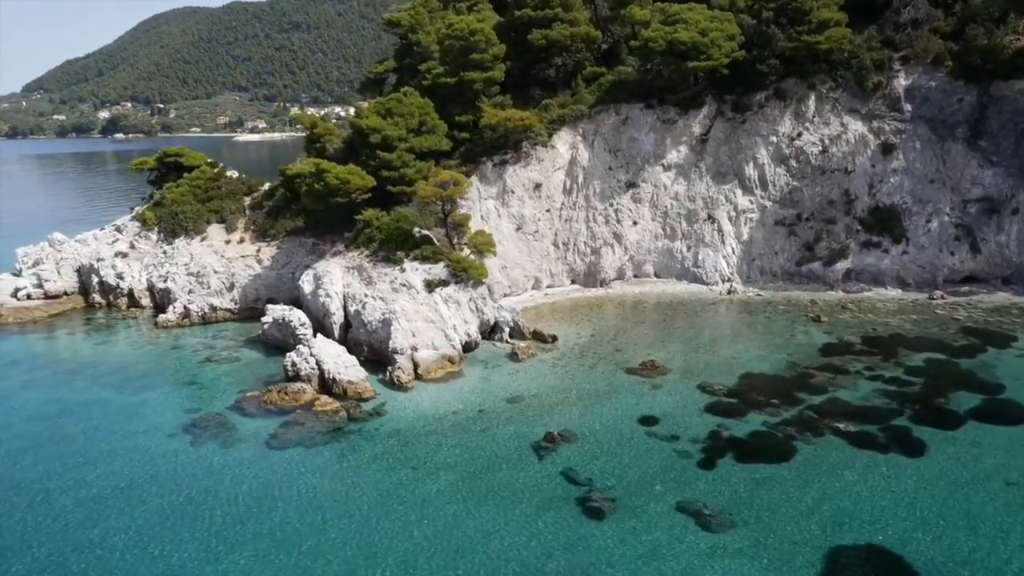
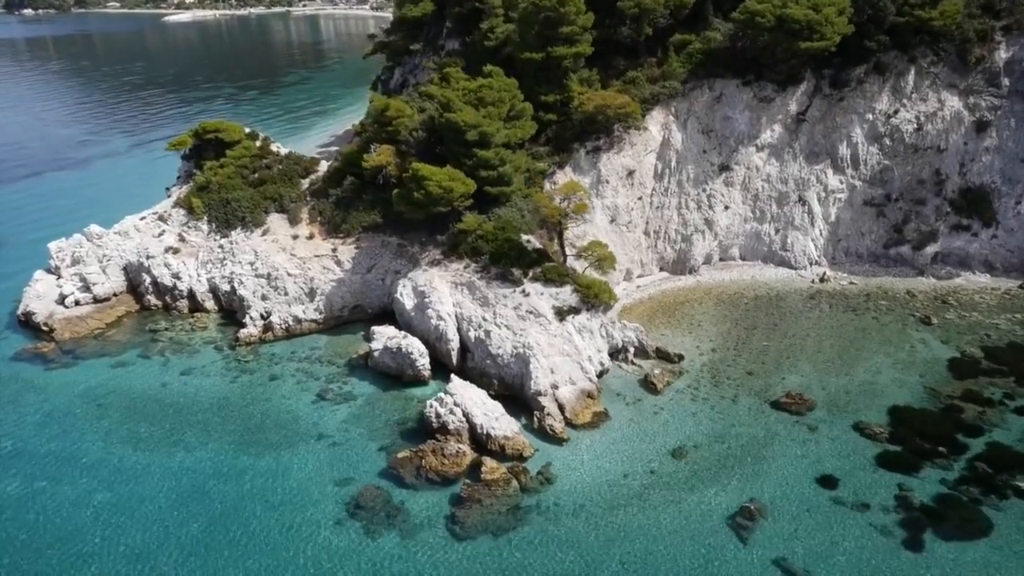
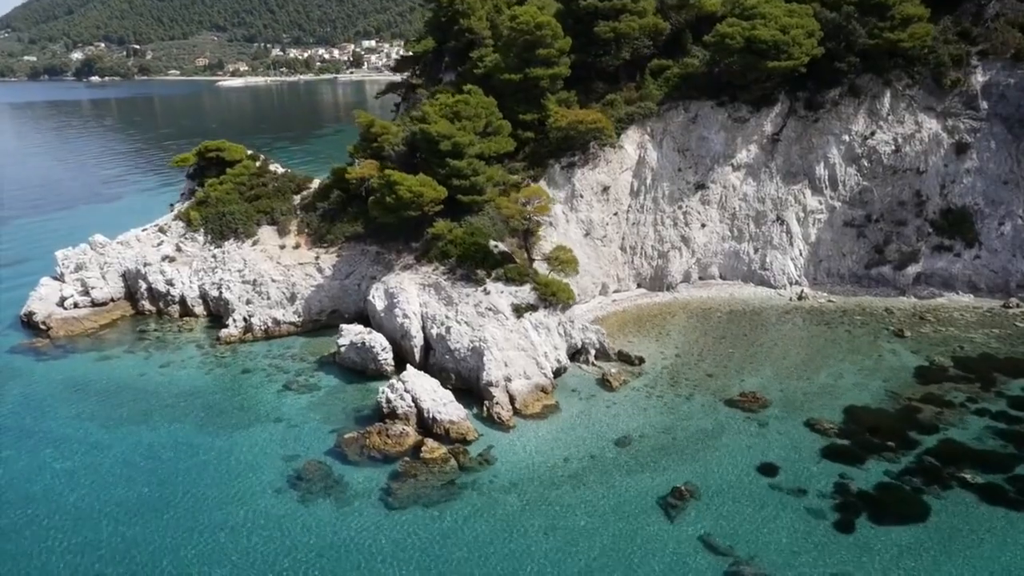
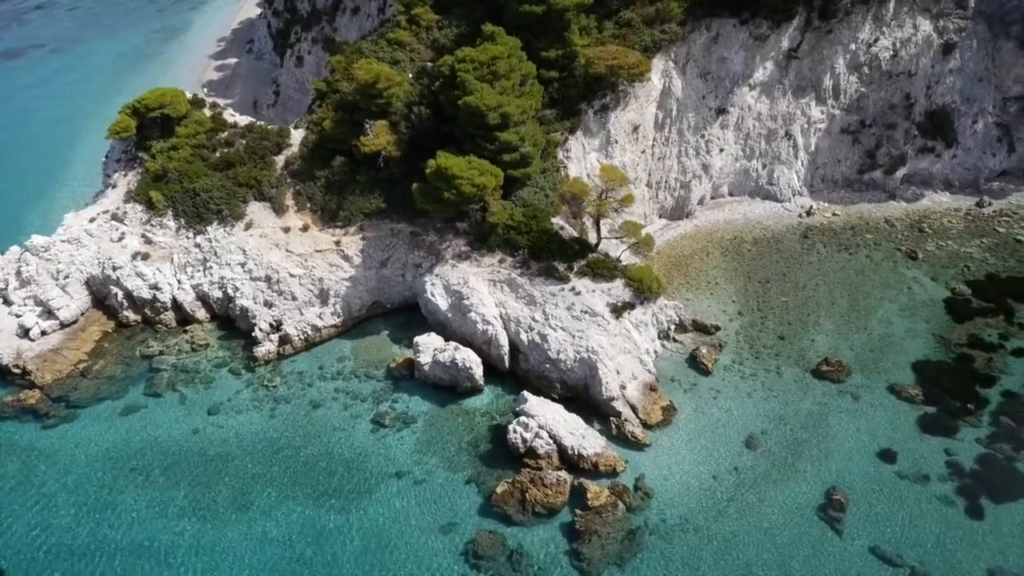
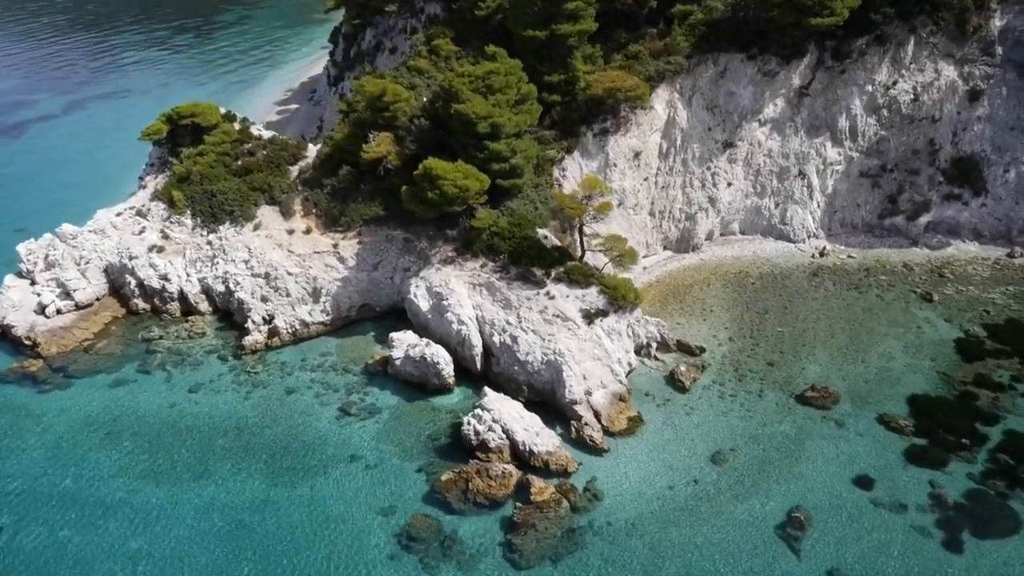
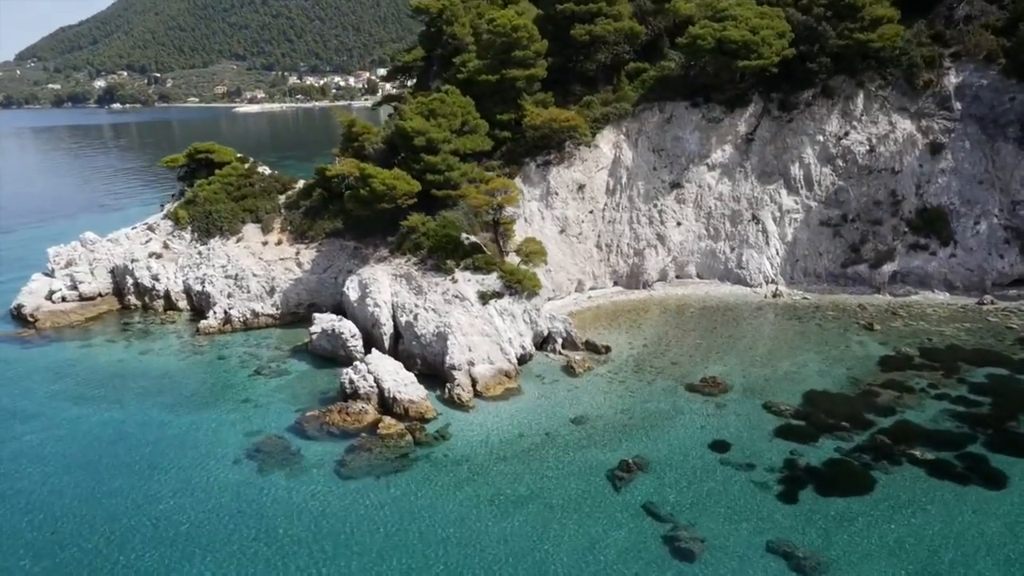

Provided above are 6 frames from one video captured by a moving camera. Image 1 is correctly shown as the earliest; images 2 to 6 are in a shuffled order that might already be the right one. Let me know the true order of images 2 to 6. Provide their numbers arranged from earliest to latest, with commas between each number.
6, 3, 2, 5, 4
